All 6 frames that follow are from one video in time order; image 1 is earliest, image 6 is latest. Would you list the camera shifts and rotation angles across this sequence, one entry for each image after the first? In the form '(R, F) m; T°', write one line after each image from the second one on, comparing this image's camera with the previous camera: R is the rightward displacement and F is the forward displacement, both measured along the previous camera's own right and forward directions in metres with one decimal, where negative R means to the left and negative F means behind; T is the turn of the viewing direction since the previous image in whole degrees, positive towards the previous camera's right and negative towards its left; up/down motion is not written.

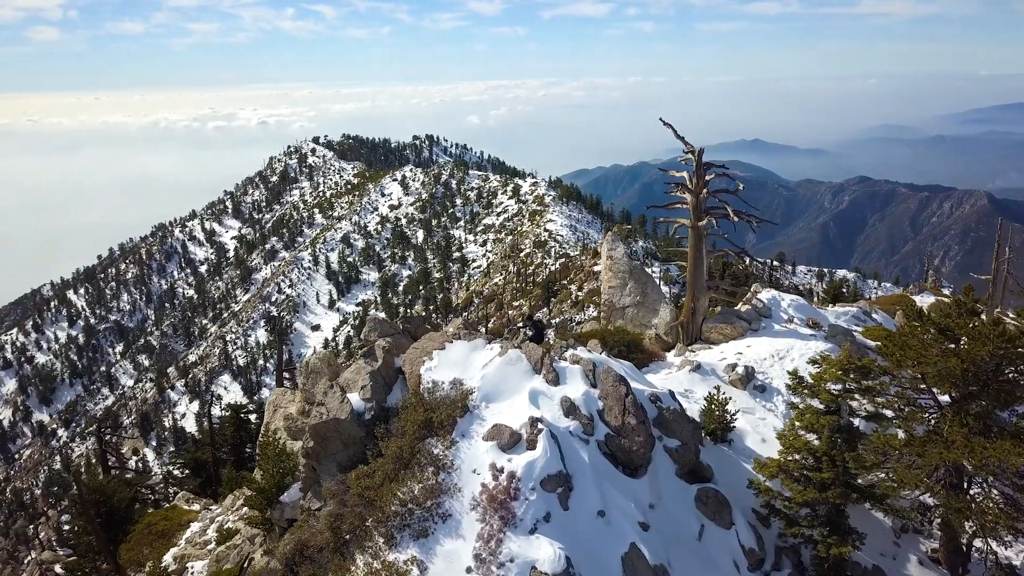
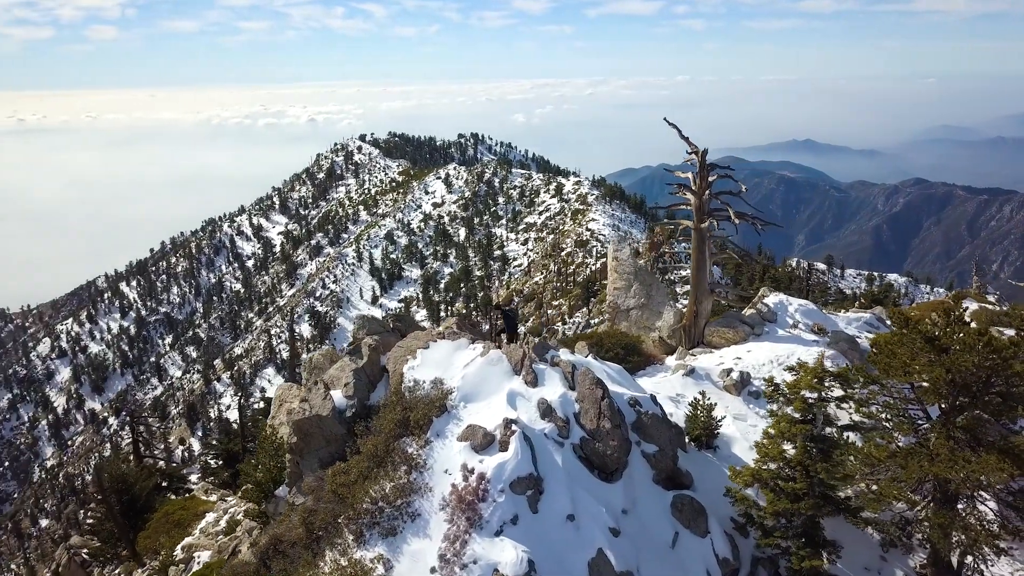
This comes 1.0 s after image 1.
(+1.6, +0.1) m; -3°
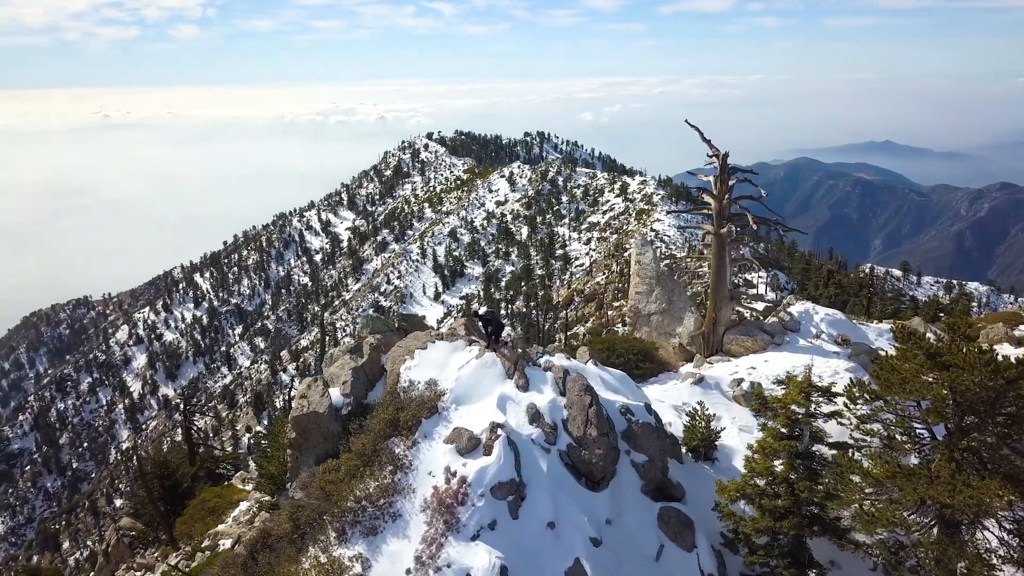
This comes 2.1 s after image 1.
(+1.8, +0.2) m; -5°
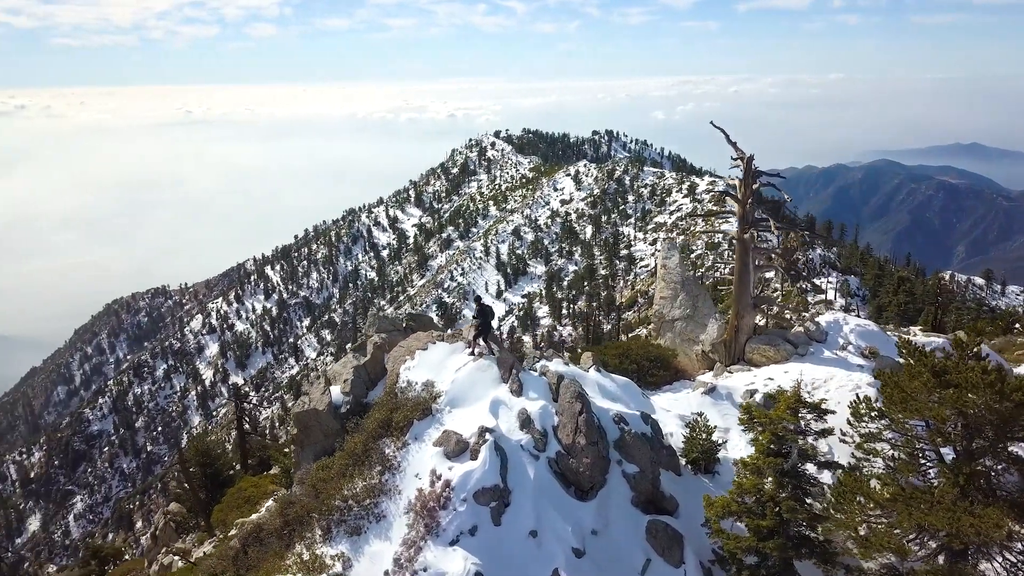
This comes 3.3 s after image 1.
(+1.7, +0.3) m; -5°
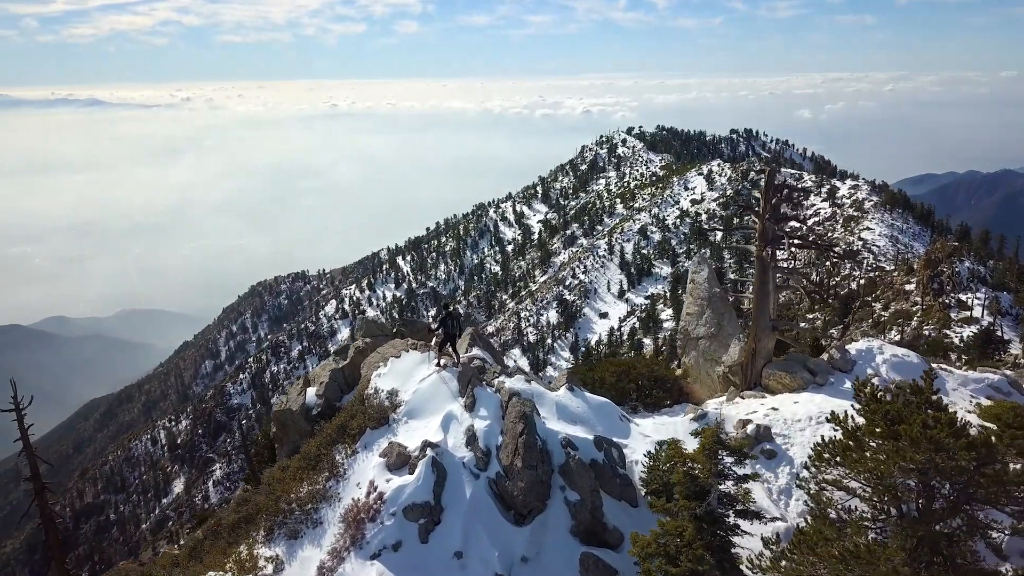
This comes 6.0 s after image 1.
(+4.1, +0.8) m; -9°
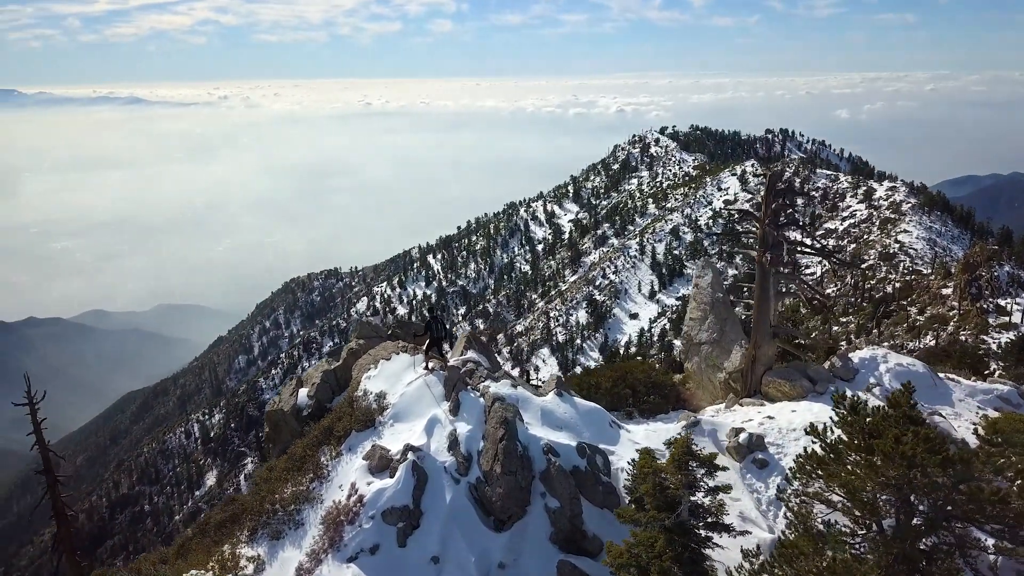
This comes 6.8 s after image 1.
(+1.1, +0.1) m; -2°
